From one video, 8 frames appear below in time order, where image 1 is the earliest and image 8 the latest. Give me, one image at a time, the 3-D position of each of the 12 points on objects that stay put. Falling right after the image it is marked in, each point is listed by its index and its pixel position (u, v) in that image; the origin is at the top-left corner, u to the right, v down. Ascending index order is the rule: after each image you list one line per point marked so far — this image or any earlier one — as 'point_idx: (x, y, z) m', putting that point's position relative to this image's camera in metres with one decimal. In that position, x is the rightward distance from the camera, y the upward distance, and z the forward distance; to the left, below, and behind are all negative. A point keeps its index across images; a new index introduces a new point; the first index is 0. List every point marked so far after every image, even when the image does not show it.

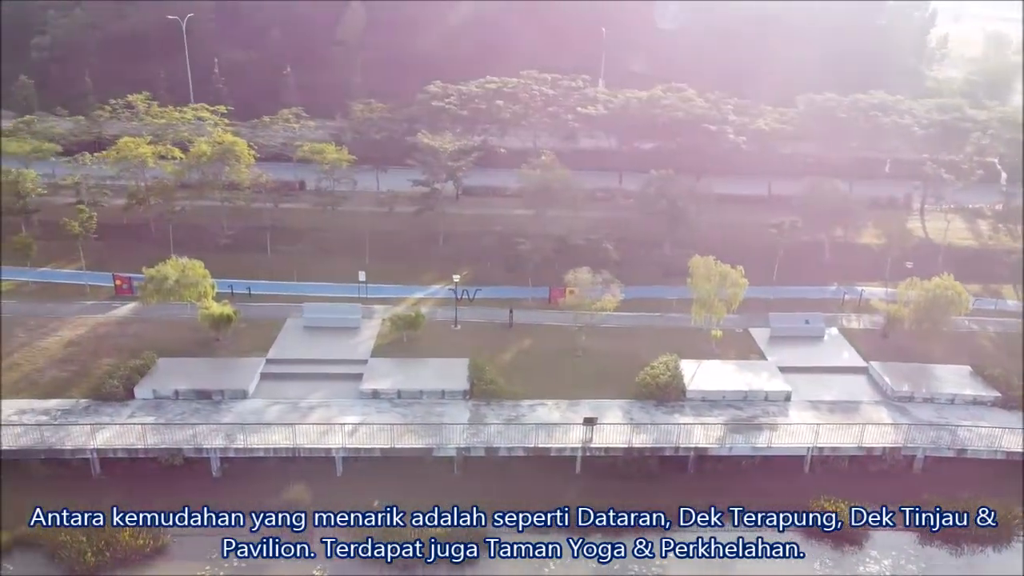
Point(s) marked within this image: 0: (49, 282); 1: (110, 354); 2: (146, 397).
0: (-9.6, +0.1, +16.5) m
1: (-7.0, -1.2, +14.0) m
2: (-5.8, -1.8, +12.9) m
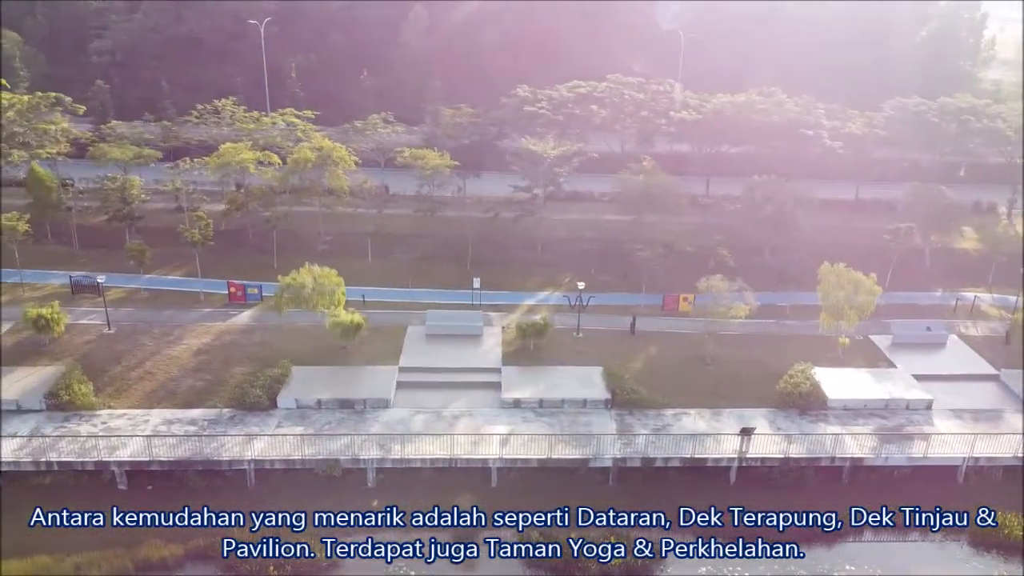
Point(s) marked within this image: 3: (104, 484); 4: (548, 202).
0: (-7.2, 0.0, +16.4) m
1: (-4.7, -1.3, +14.0) m
2: (-3.5, -1.9, +12.9) m
3: (-5.9, -2.8, +11.7) m
4: (+1.1, +2.1, +19.7) m
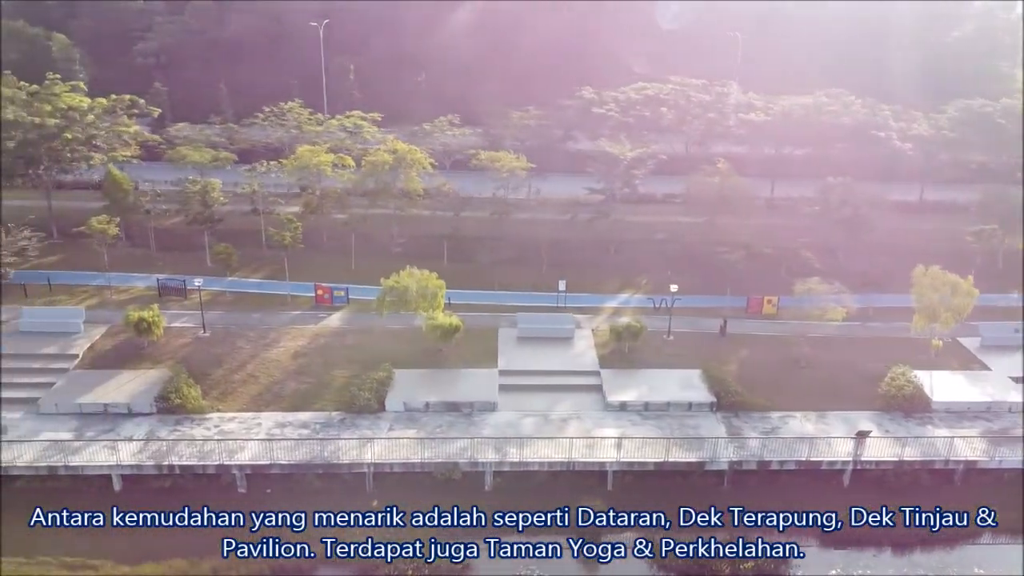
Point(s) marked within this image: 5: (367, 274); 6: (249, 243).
0: (-5.5, -0.1, +16.4) m
1: (-2.9, -1.4, +14.0) m
2: (-1.8, -1.9, +12.9) m
3: (-4.2, -2.9, +11.7) m
4: (+2.8, +2.0, +19.7) m
5: (-3.2, +0.3, +17.7) m
6: (-6.0, +1.0, +18.3) m
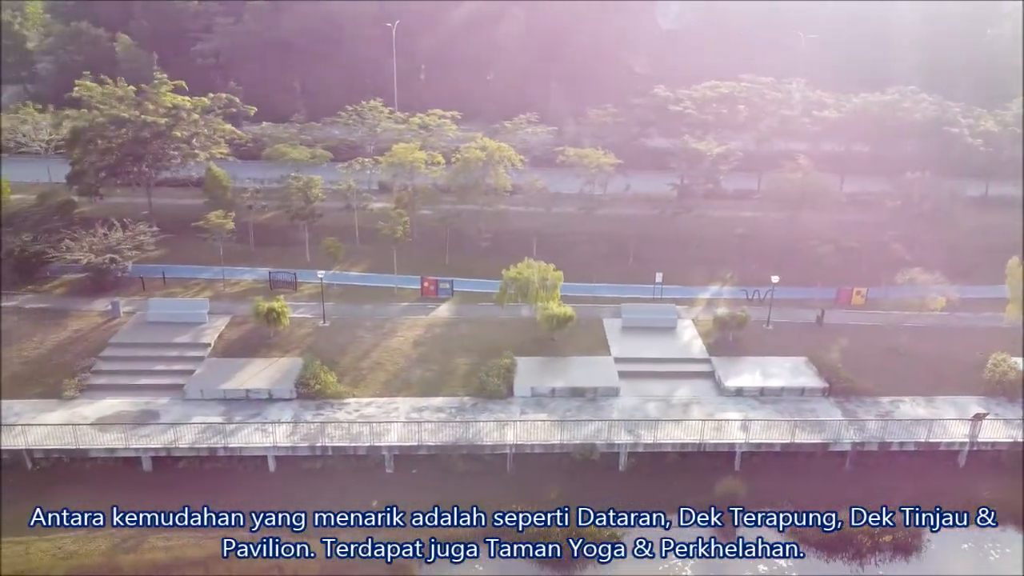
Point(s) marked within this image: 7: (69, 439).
0: (-3.4, +0.1, +17.0) m
1: (-0.9, -1.2, +14.5) m
2: (+0.3, -1.8, +13.4) m
3: (-2.1, -2.7, +12.3) m
4: (+4.9, +2.2, +20.2) m
5: (-1.2, +0.5, +18.3) m
6: (-3.9, +1.2, +18.8) m
7: (-6.6, -2.2, +11.9) m
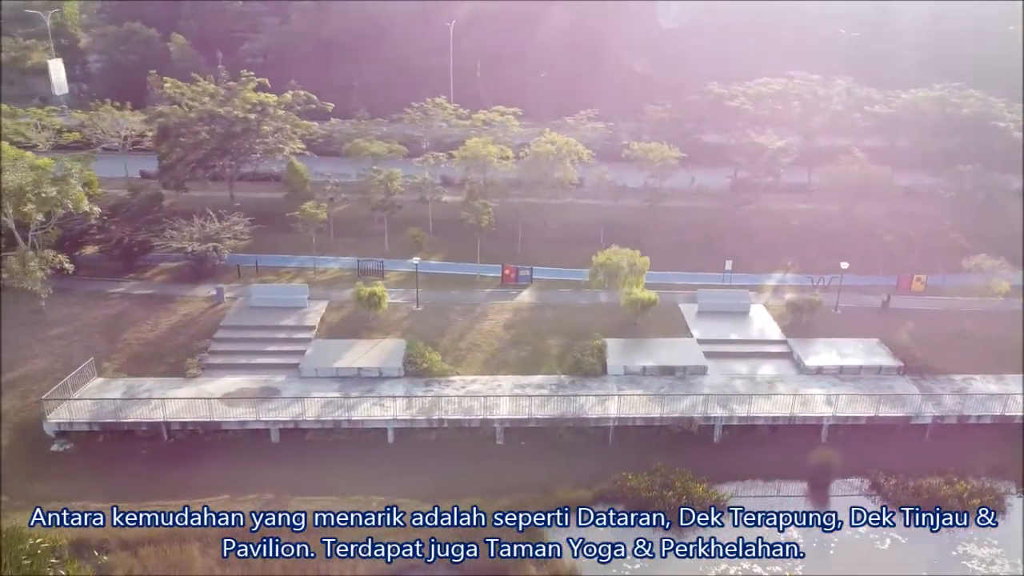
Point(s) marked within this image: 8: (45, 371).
0: (-1.8, +0.3, +17.8) m
1: (+0.8, -0.9, +15.4) m
2: (+1.9, -1.5, +14.2) m
3: (-0.4, -2.5, +13.1) m
4: (+6.5, +2.5, +21.1) m
5: (+0.5, +0.7, +19.1) m
6: (-2.3, +1.4, +19.7) m
7: (-4.9, -2.0, +12.7) m
8: (-8.0, -1.4, +13.8) m
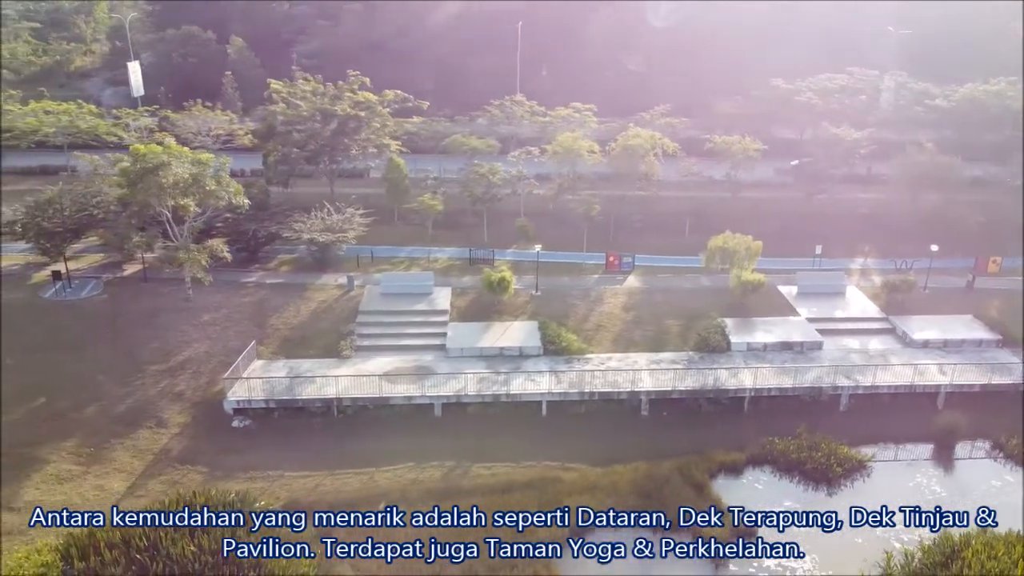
0: (+0.6, +0.6, +18.7) m
1: (+3.2, -0.6, +16.3) m
2: (+4.4, -1.2, +15.2) m
3: (+2.1, -2.1, +14.1) m
4: (+8.8, +2.9, +22.1) m
5: (+2.8, +1.1, +20.1) m
6: (+0.1, +1.7, +20.6) m
7: (-2.4, -1.7, +13.6) m
8: (-5.5, -1.2, +14.6) m
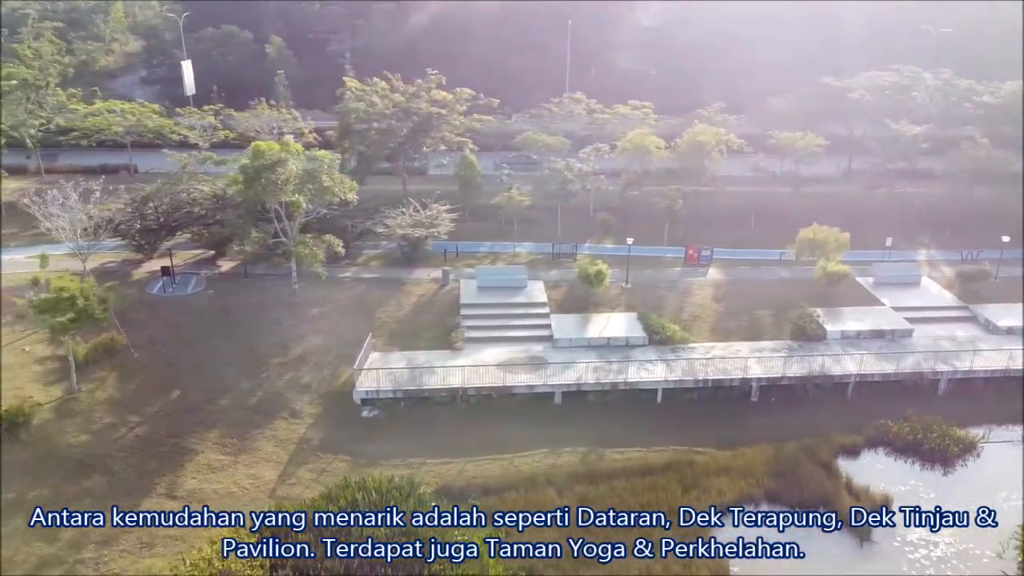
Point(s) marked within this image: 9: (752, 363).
0: (+2.5, +0.8, +19.2) m
1: (+5.2, -0.4, +16.8) m
2: (+6.4, -1.0, +15.8) m
3: (+4.1, -2.0, +14.5) m
4: (+10.6, +3.1, +22.8) m
5: (+4.7, +1.2, +20.6) m
6: (+1.9, +1.9, +21.0) m
7: (-0.3, -1.6, +14.0) m
8: (-3.5, -1.1, +14.9) m
9: (+4.4, -1.4, +14.6) m
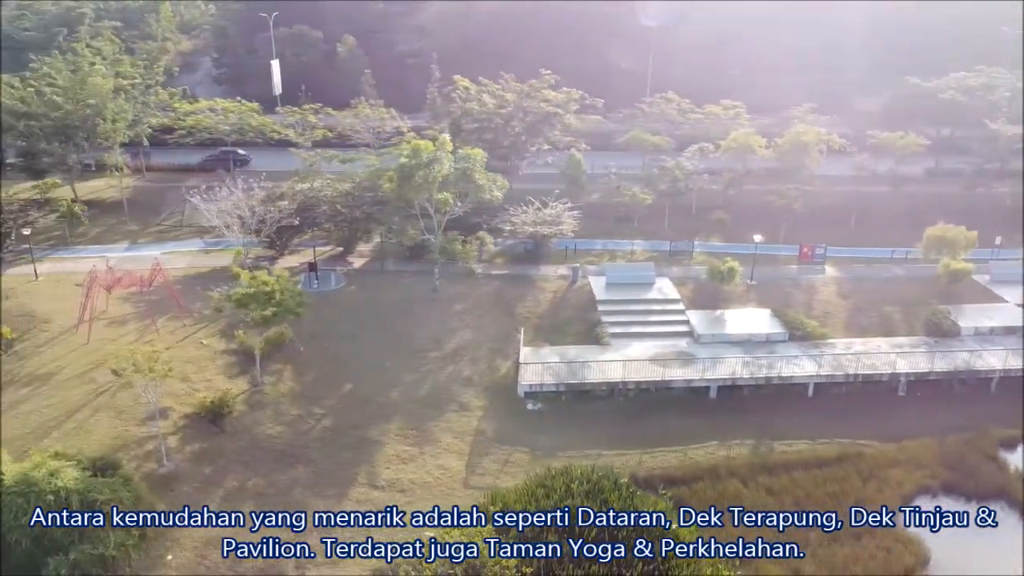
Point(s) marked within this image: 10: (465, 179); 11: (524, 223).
0: (+5.3, +0.9, +19.4) m
1: (+8.0, -0.3, +17.1) m
2: (+9.2, -0.9, +16.1) m
3: (+6.9, -1.9, +14.8) m
4: (+13.4, +3.2, +23.1) m
5: (+7.5, +1.3, +20.8) m
6: (+4.7, +2.0, +21.3) m
7: (+2.5, -1.5, +14.2) m
8: (-0.7, -1.0, +15.2) m
9: (+7.2, -1.3, +14.9) m
10: (-1.0, +2.1, +15.4) m
11: (+0.3, +1.5, +18.1) m
